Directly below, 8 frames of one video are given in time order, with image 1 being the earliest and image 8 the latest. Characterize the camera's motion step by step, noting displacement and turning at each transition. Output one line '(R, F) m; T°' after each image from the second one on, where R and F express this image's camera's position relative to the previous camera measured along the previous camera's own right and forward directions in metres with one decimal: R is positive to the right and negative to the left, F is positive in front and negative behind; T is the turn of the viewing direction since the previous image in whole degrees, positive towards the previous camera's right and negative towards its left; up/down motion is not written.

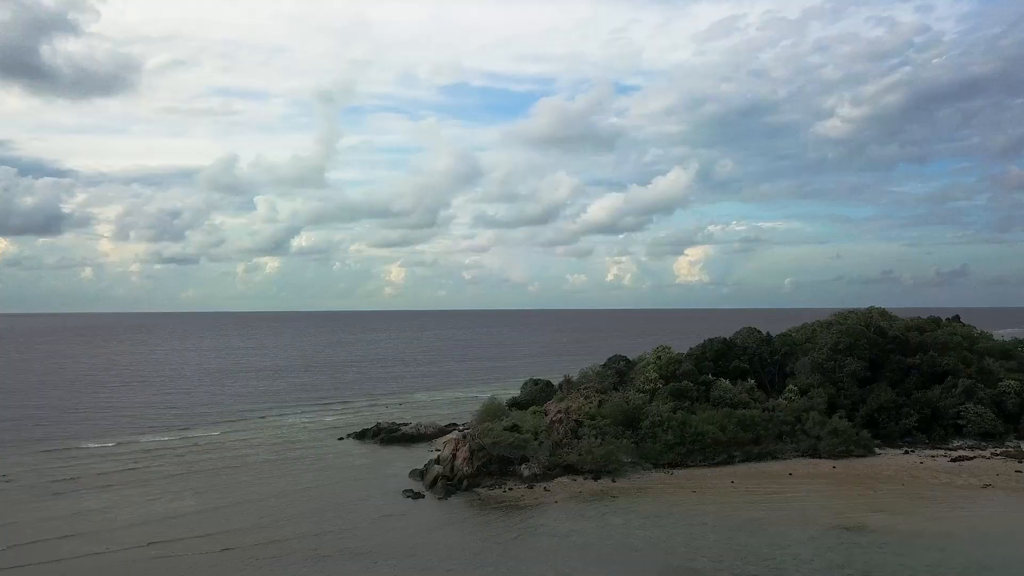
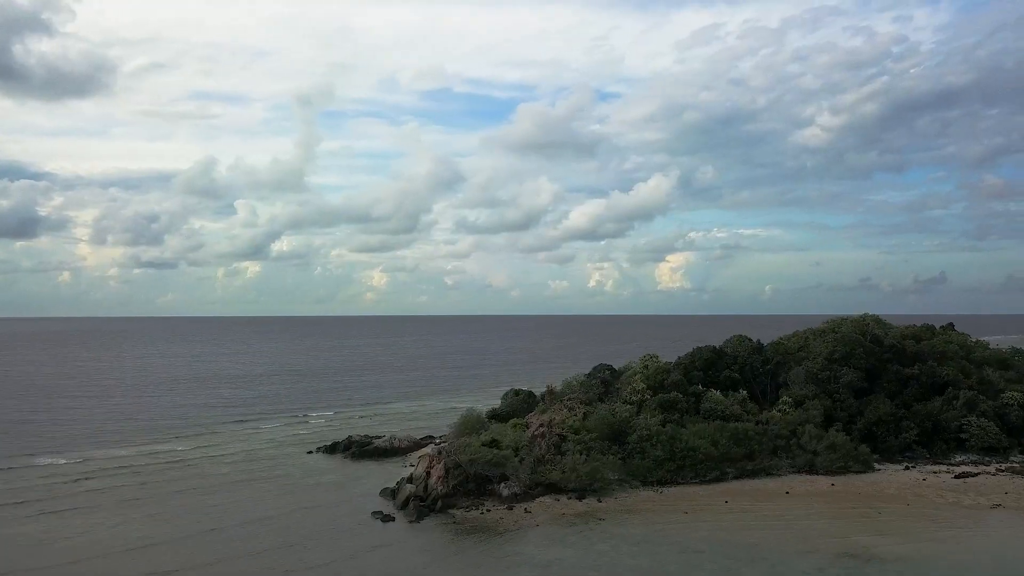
(+0.1, +2.1) m; +2°
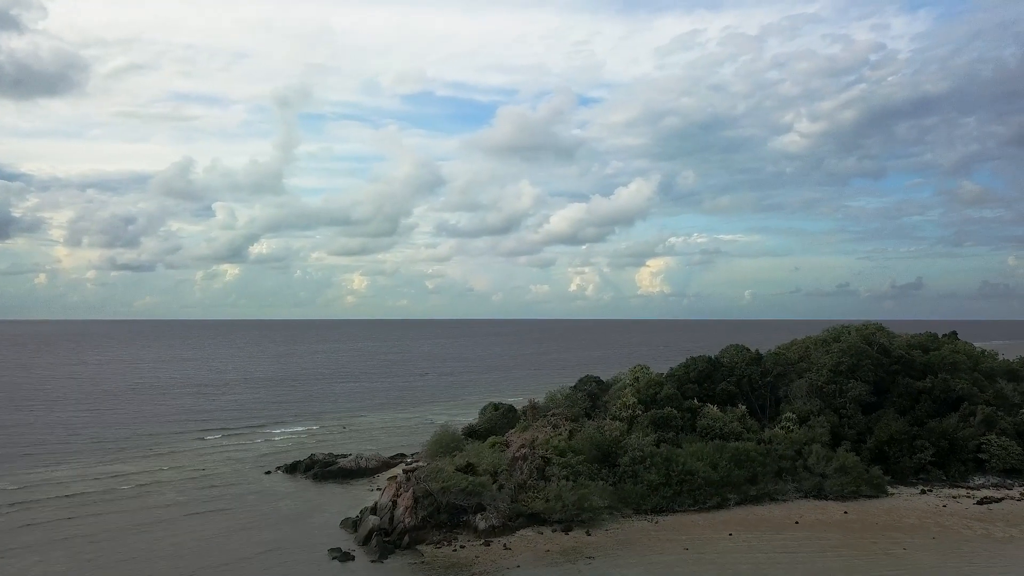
(+0.1, +3.2) m; +2°
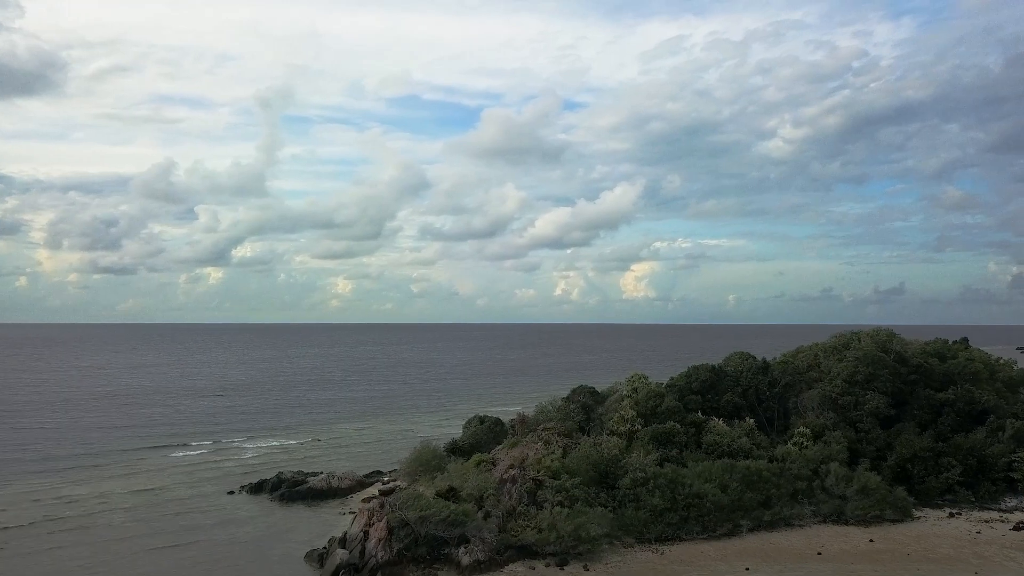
(-0.1, +2.9) m; +1°
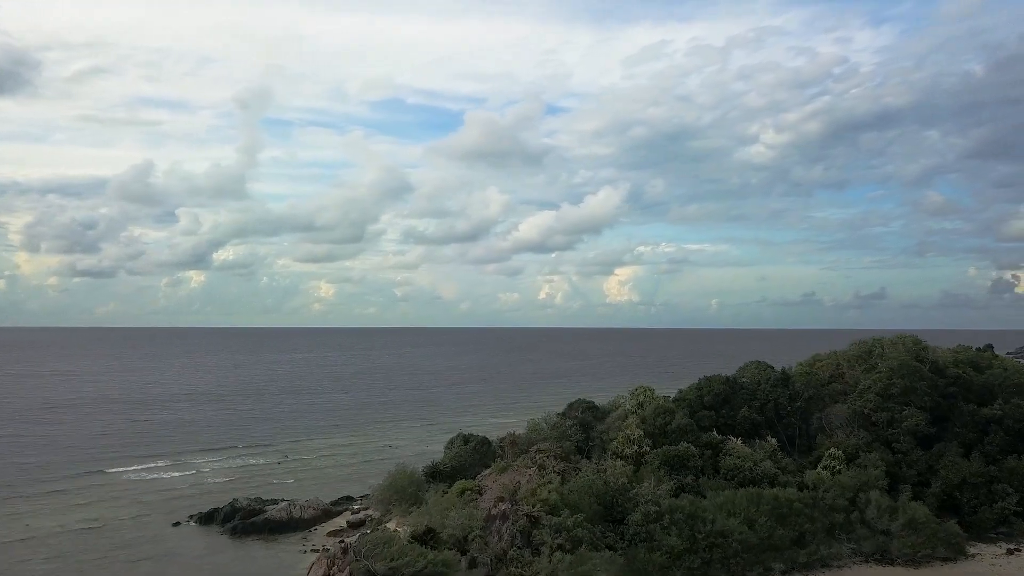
(-0.3, +3.9) m; +2°
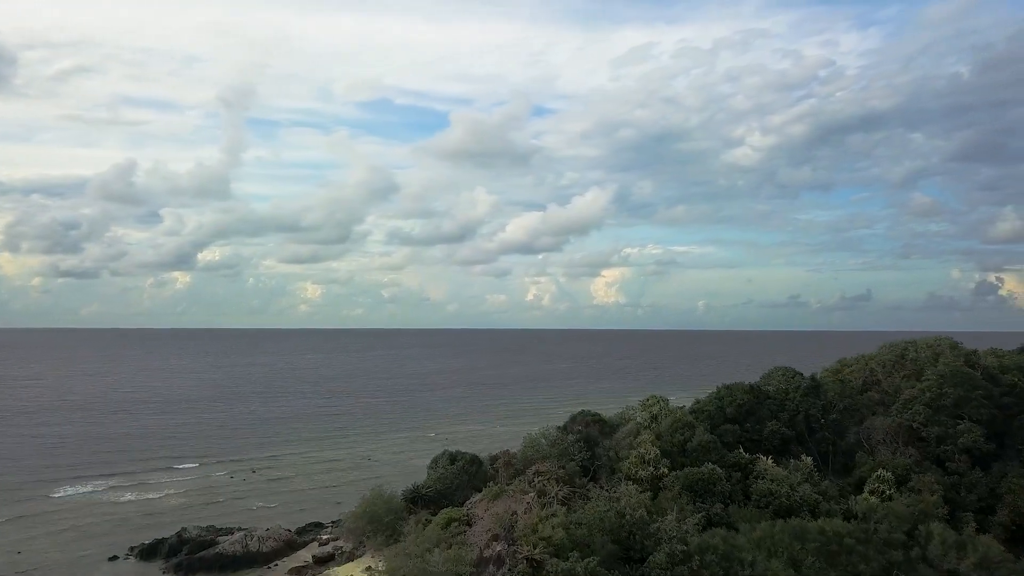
(-0.3, +3.8) m; +1°
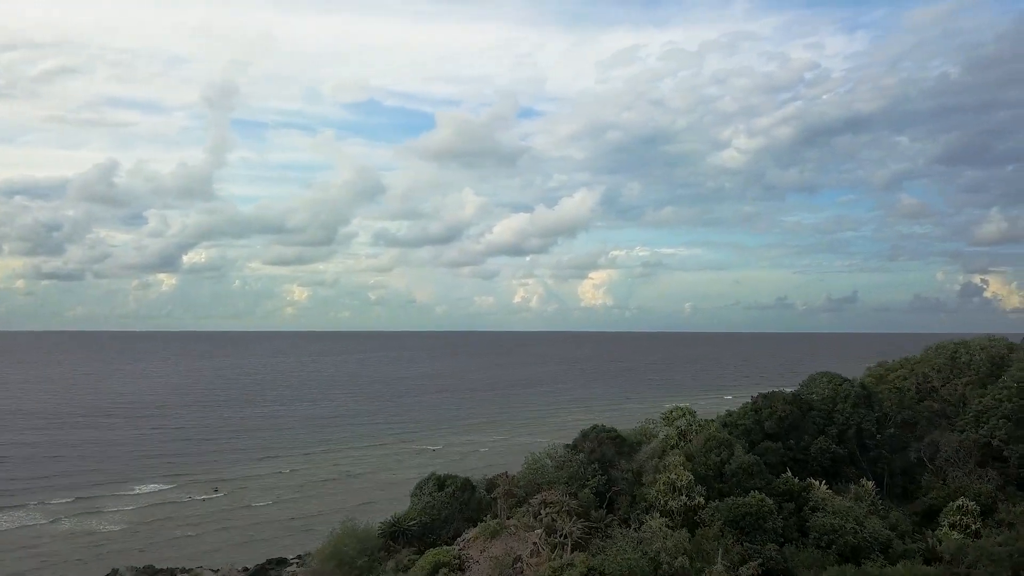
(-0.4, +4.0) m; +1°
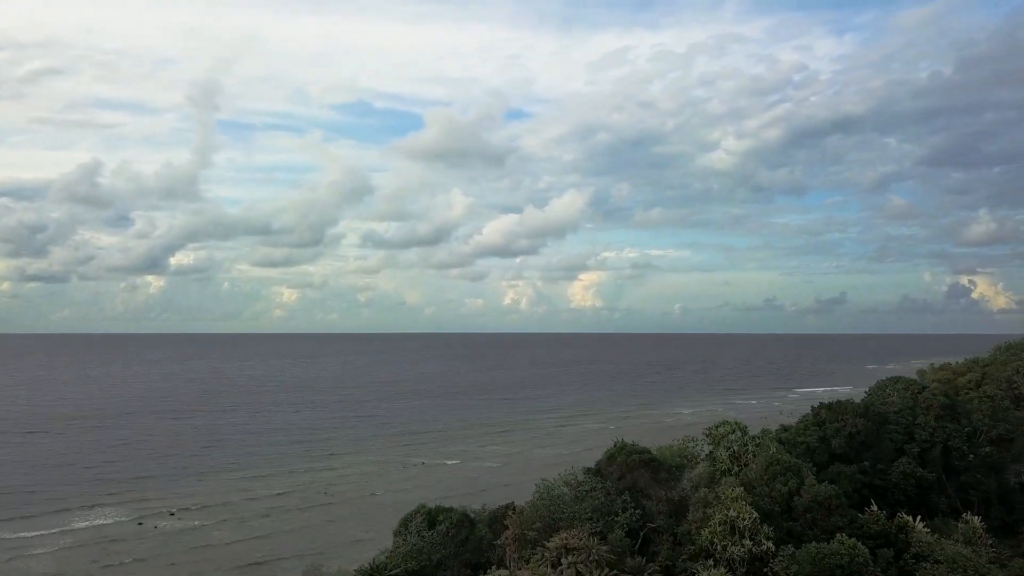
(-0.5, +4.1) m; +1°
